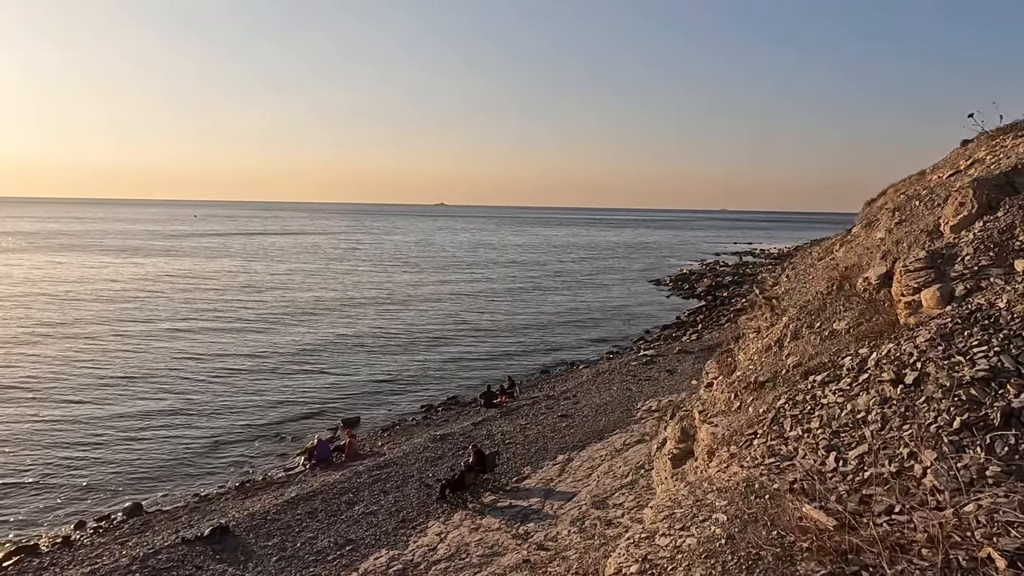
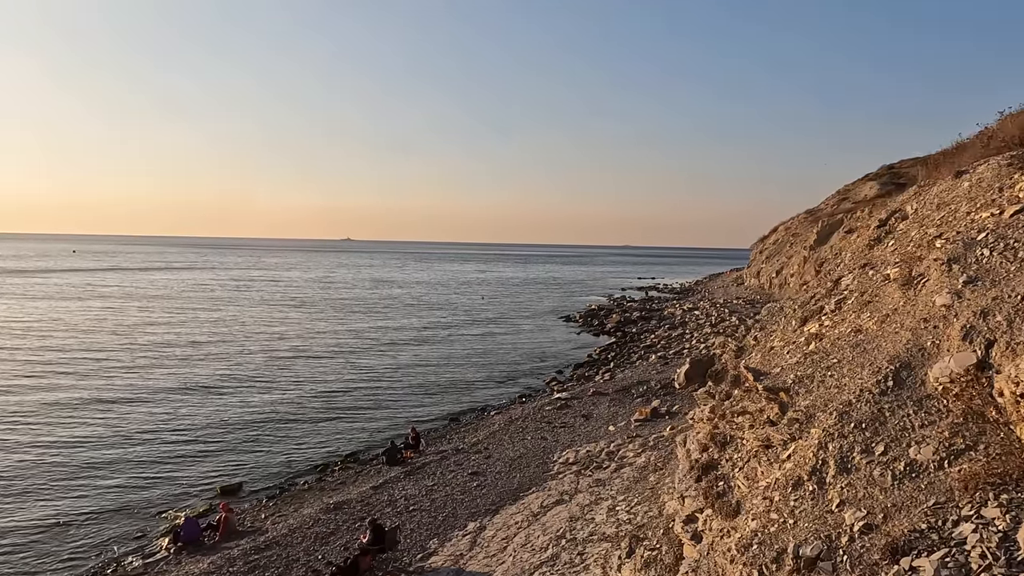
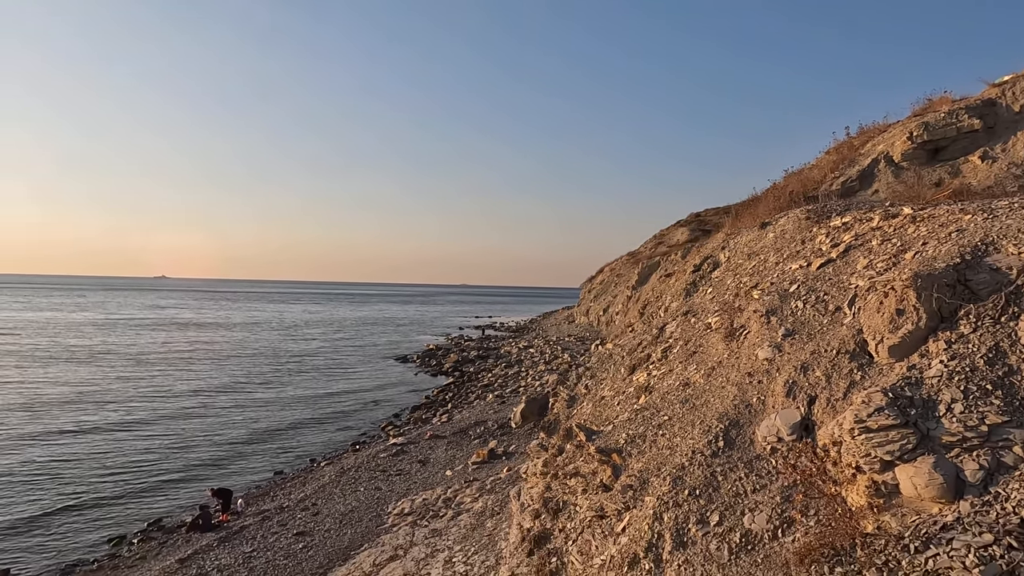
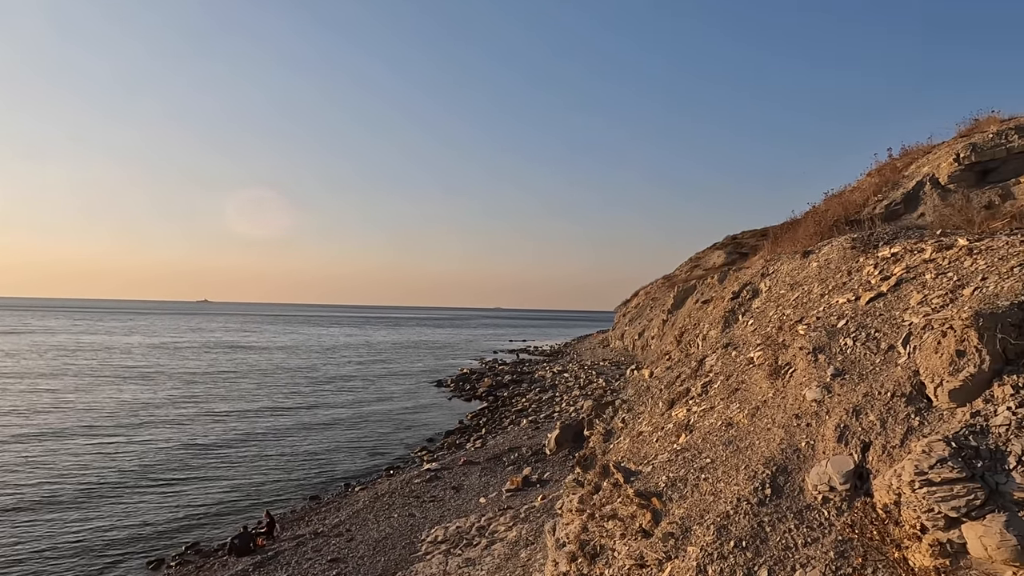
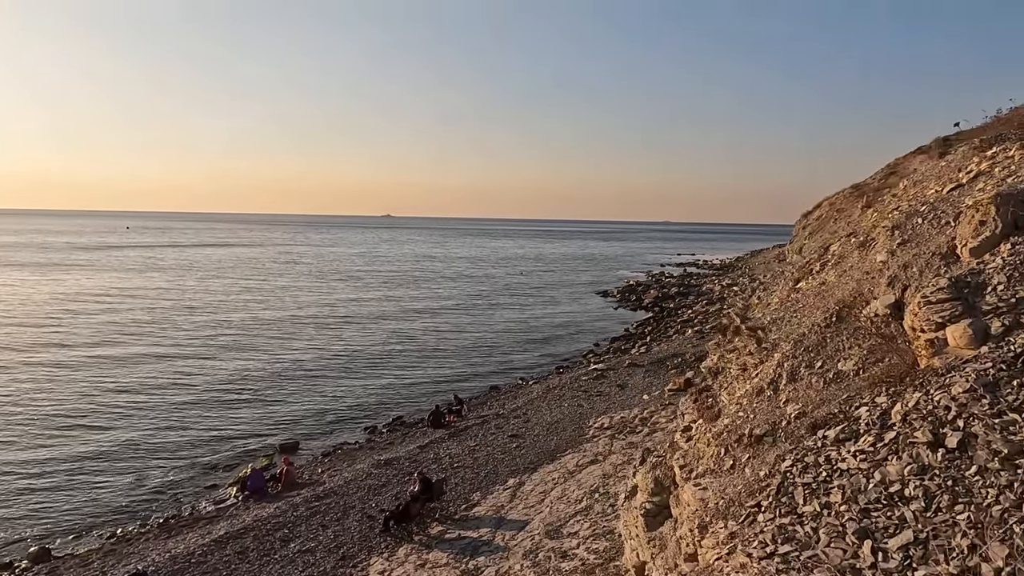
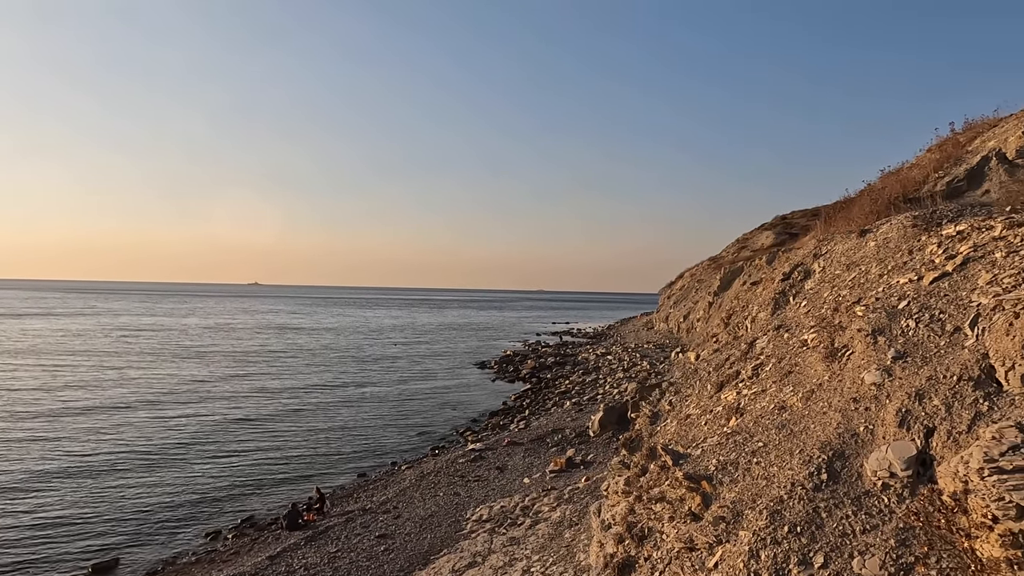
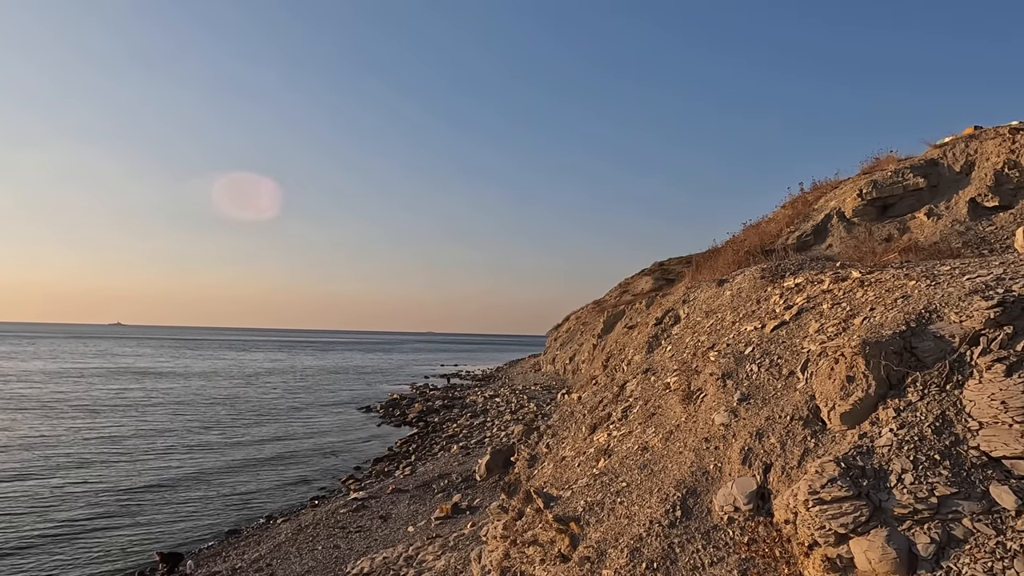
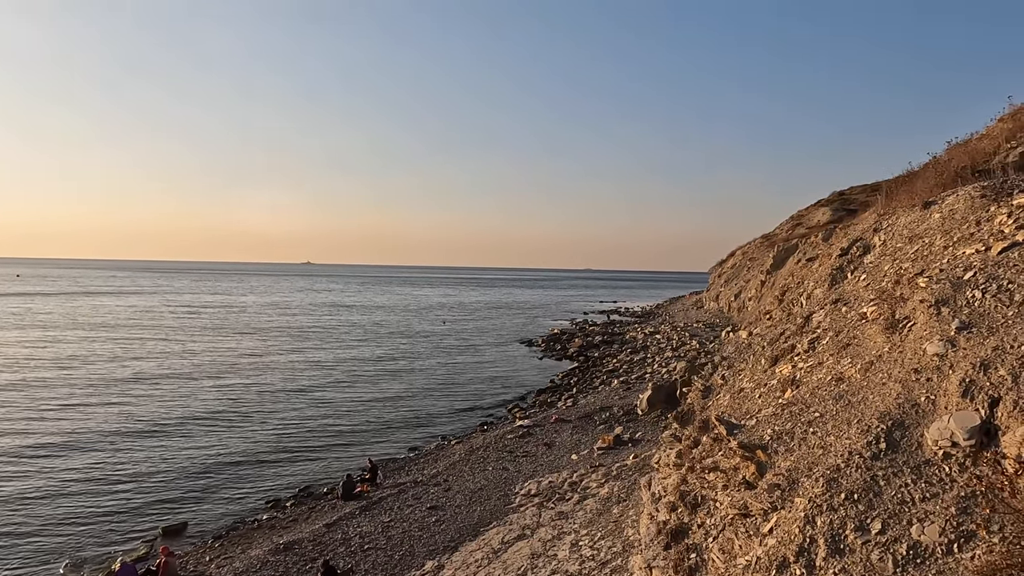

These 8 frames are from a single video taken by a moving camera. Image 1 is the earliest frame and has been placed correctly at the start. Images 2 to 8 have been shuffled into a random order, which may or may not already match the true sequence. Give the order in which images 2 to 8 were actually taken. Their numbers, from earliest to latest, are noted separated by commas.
5, 2, 8, 6, 4, 7, 3
